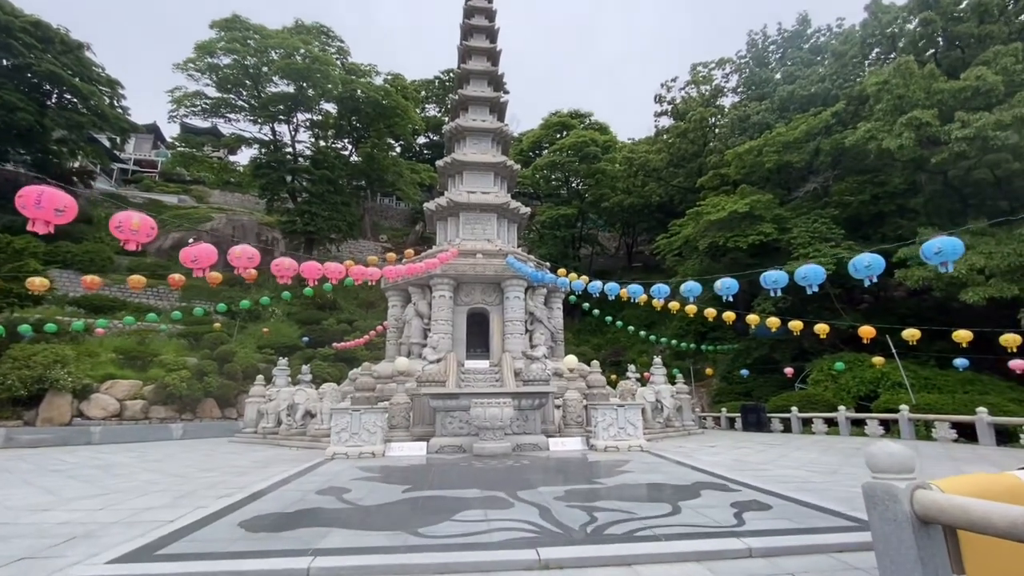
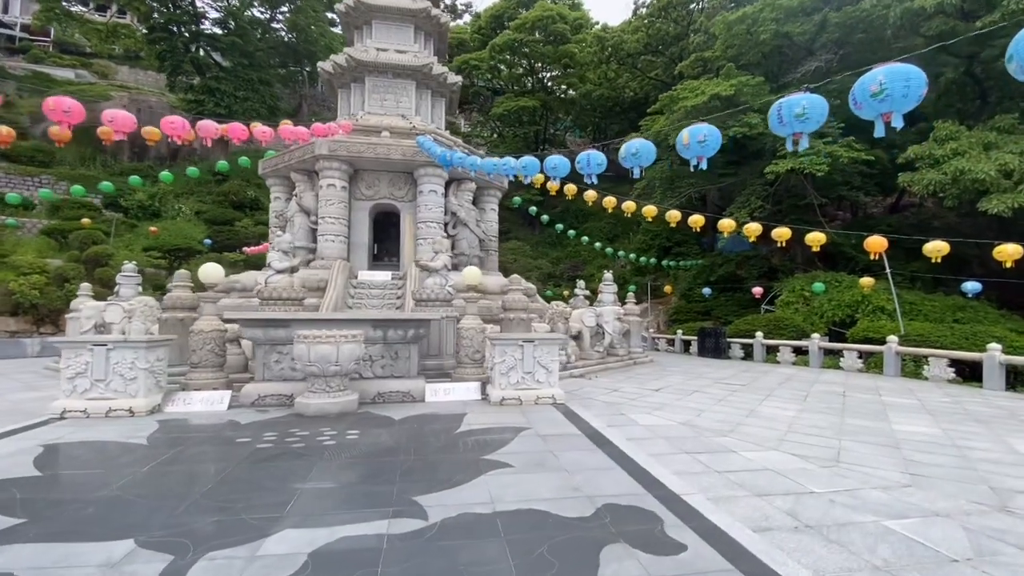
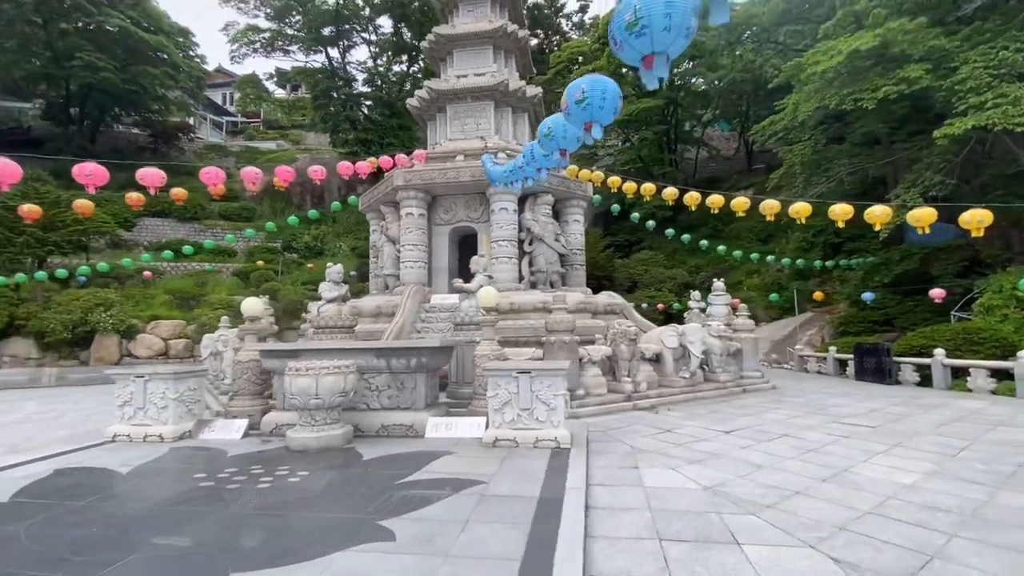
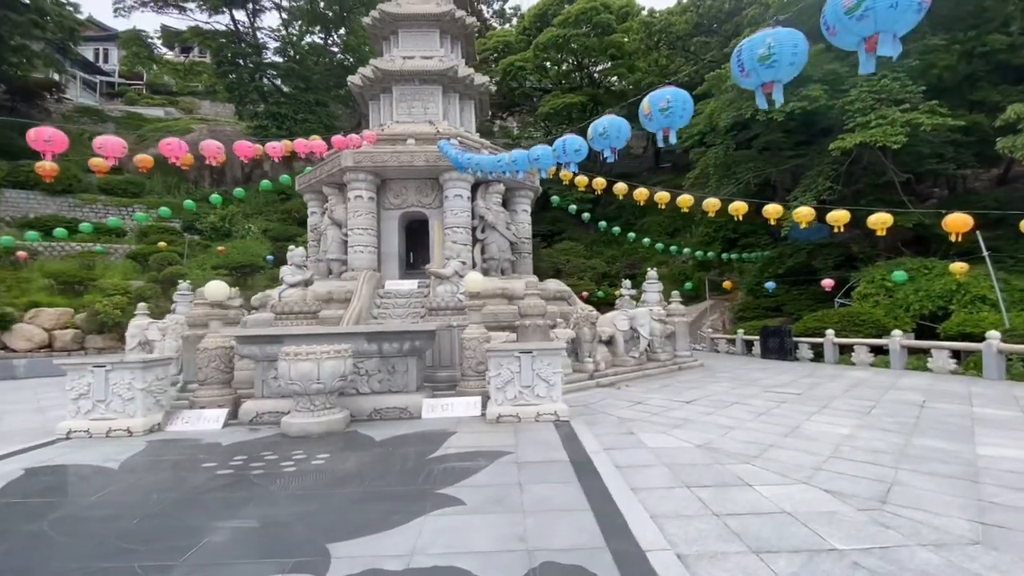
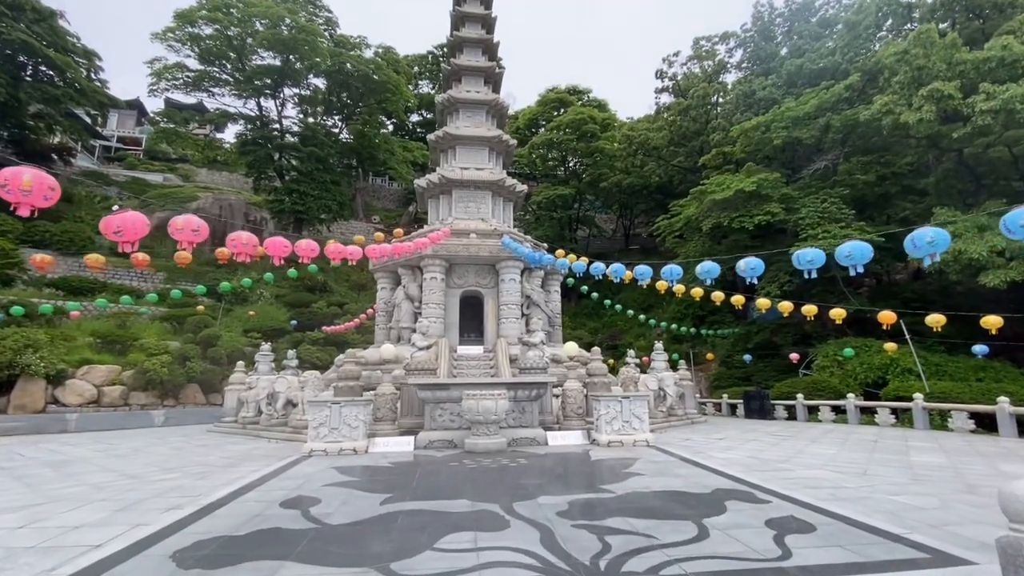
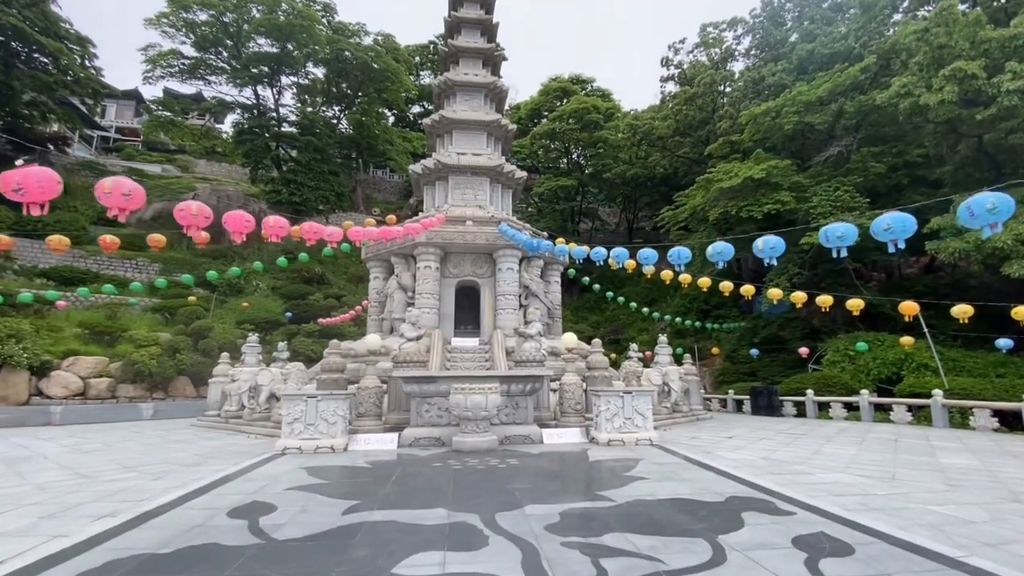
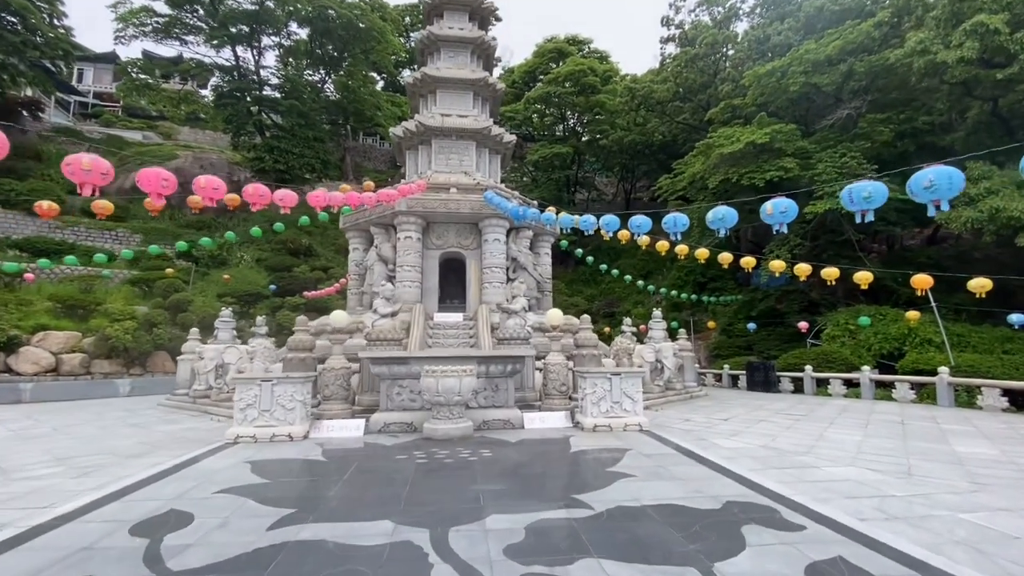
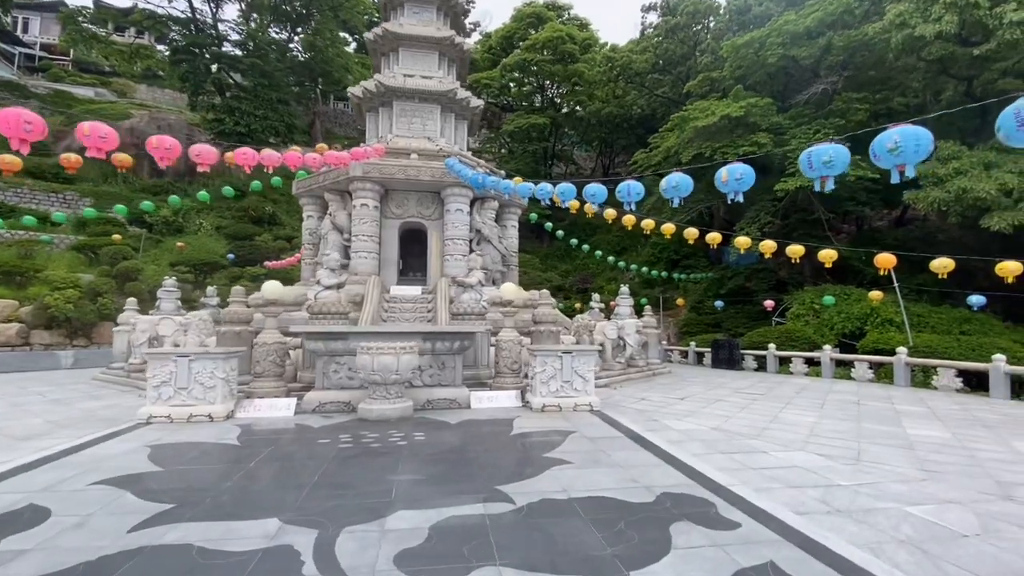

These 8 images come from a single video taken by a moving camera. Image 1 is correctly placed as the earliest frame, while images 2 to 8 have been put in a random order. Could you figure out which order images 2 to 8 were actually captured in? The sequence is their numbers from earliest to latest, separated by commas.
5, 6, 7, 8, 2, 4, 3
